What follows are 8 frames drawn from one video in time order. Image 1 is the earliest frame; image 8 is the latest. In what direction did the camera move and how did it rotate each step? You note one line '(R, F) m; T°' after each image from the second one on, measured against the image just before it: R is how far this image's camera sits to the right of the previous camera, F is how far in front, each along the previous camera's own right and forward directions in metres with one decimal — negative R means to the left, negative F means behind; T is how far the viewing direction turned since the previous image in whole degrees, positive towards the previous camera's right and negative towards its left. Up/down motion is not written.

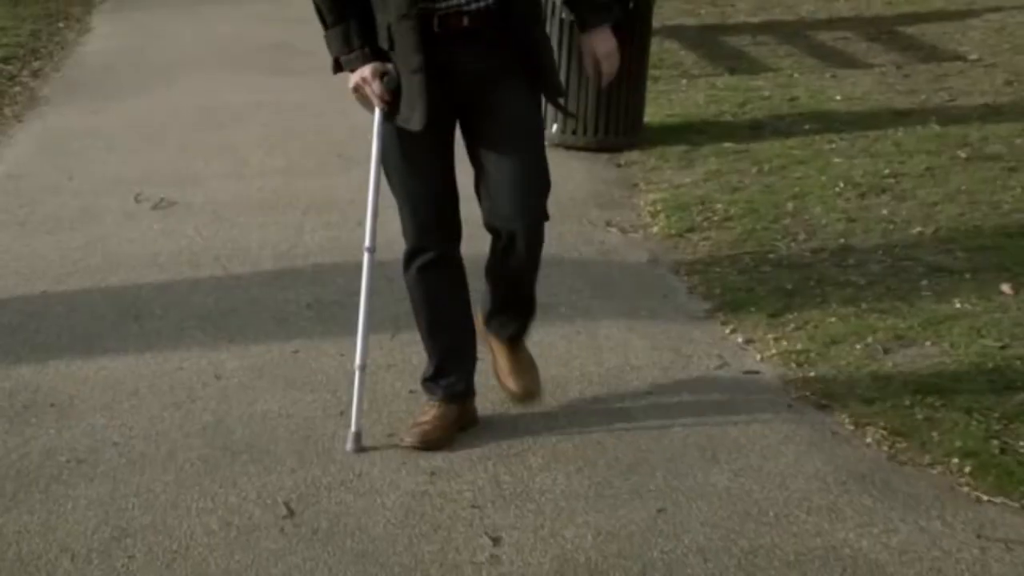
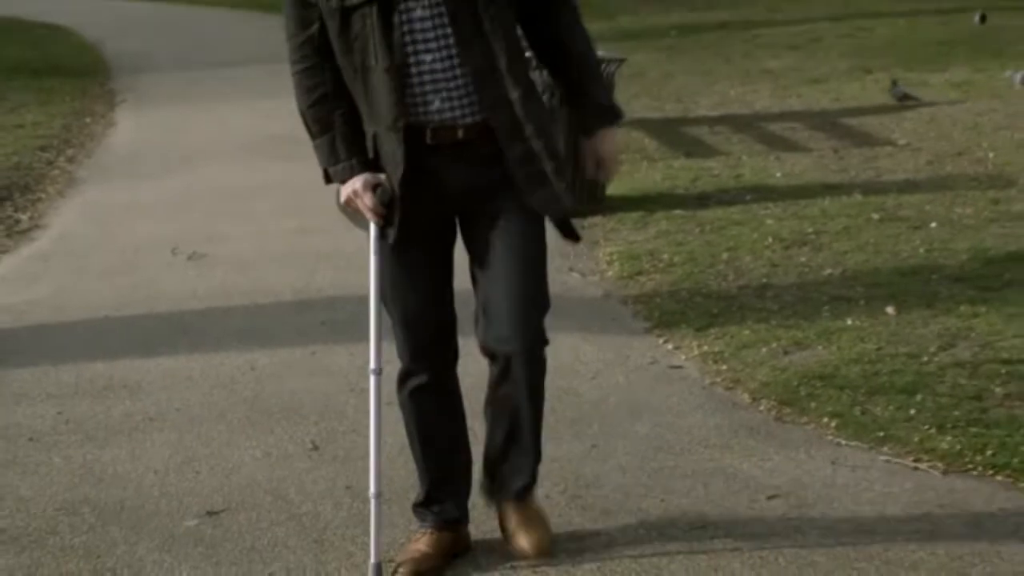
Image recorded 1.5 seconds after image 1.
(+0.1, -1.3) m; 0°
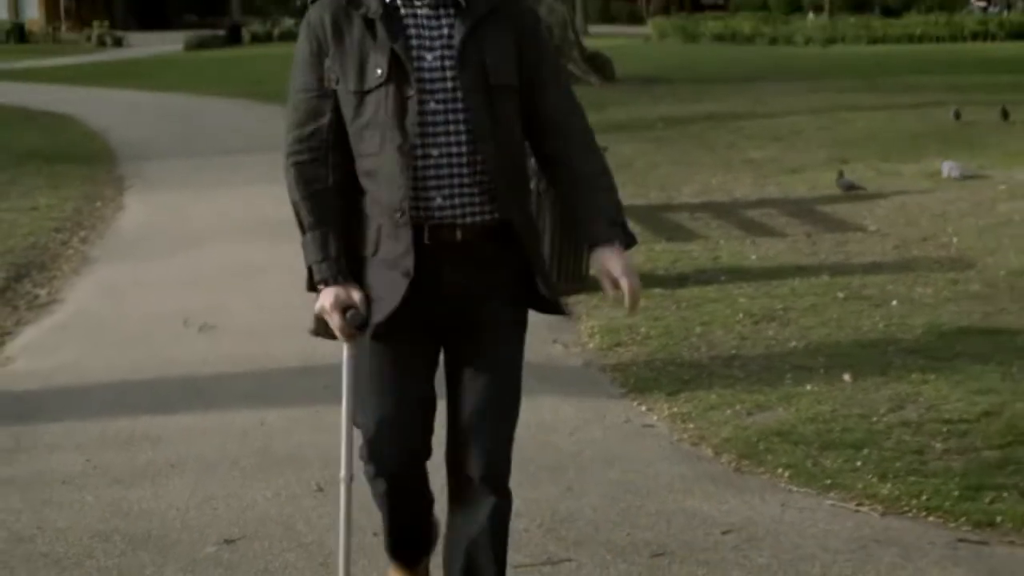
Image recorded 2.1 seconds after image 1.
(0.0, -0.6) m; 0°
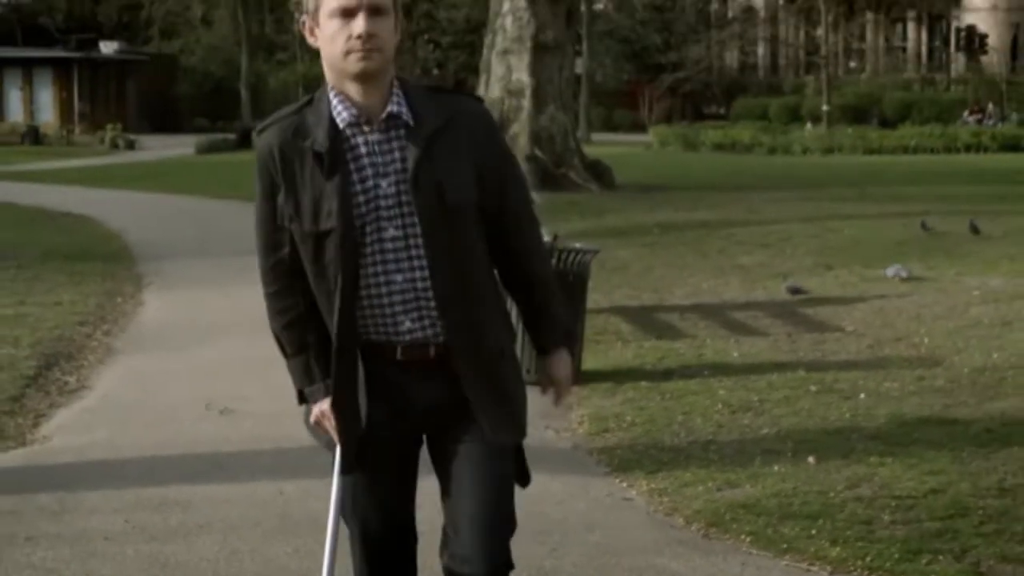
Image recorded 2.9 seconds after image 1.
(0.0, -0.8) m; 0°
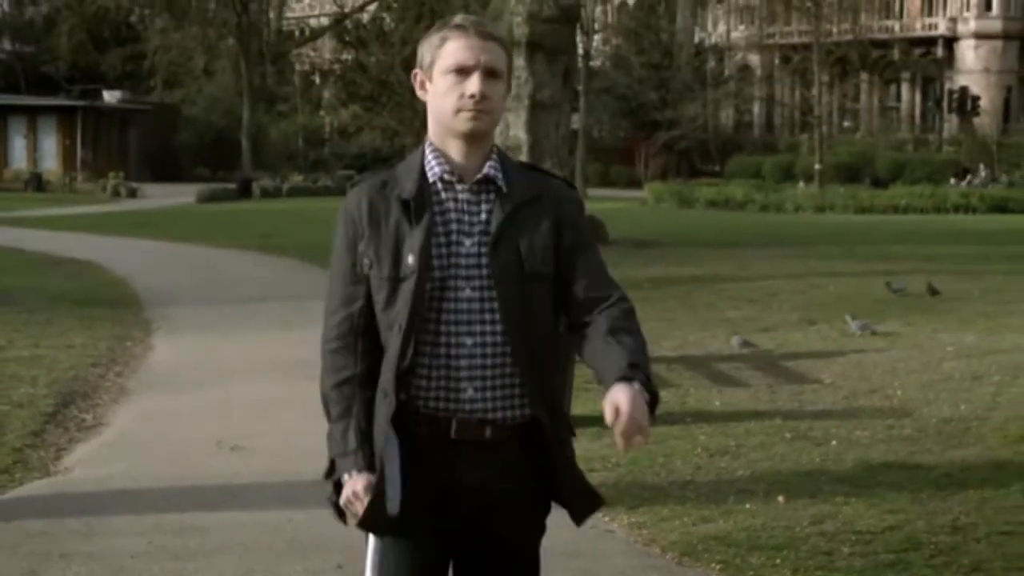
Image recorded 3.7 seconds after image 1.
(0.0, -0.7) m; 0°
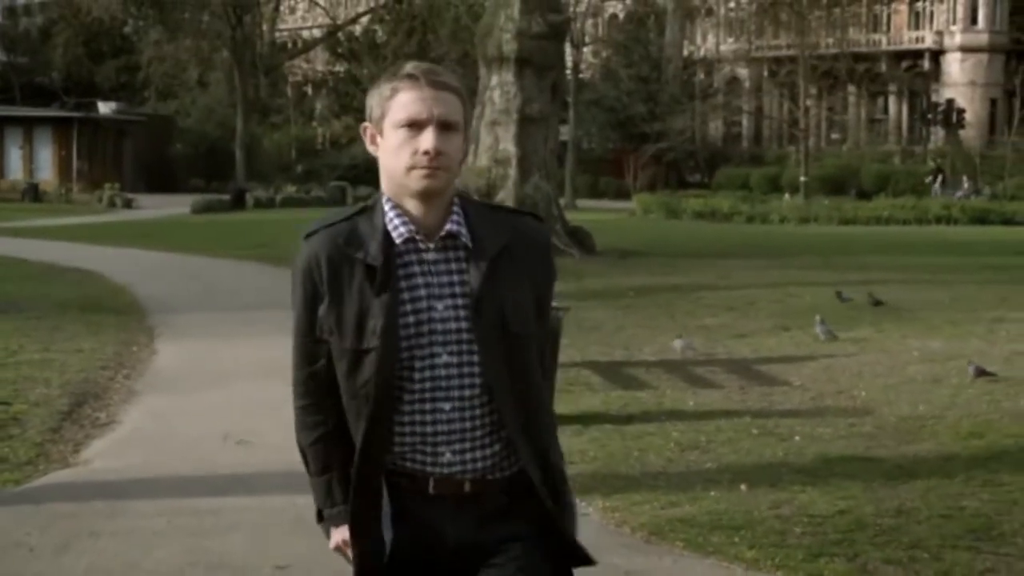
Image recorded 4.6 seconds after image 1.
(0.0, -0.8) m; 0°
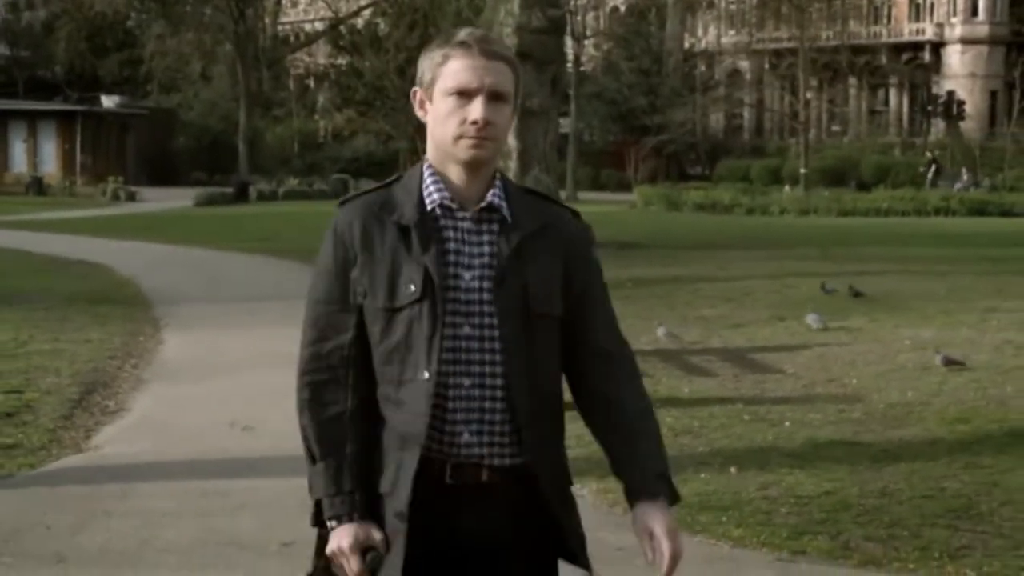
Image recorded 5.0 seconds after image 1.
(0.0, -0.3) m; 0°
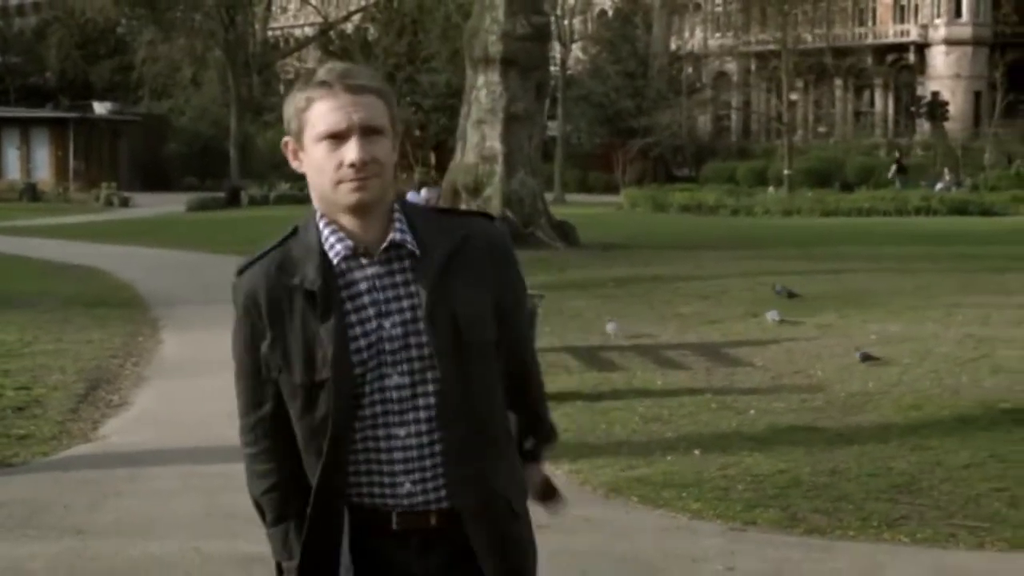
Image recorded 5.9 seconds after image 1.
(+0.1, -0.8) m; 0°
